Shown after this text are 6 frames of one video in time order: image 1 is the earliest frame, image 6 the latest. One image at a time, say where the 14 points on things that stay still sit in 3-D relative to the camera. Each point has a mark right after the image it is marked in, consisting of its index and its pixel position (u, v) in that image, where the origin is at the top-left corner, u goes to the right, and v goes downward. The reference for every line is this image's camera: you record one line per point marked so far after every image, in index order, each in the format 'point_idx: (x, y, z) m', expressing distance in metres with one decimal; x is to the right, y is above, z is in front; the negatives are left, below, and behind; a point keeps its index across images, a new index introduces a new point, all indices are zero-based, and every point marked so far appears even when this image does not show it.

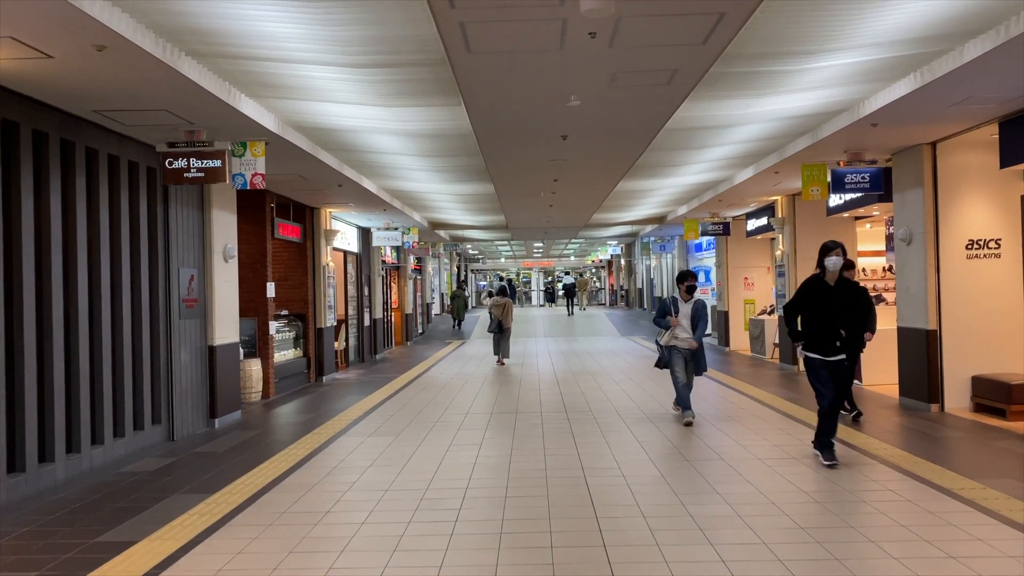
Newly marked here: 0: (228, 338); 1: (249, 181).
0: (-2.7, -0.5, +7.5) m
1: (-1.9, +0.8, +5.7) m
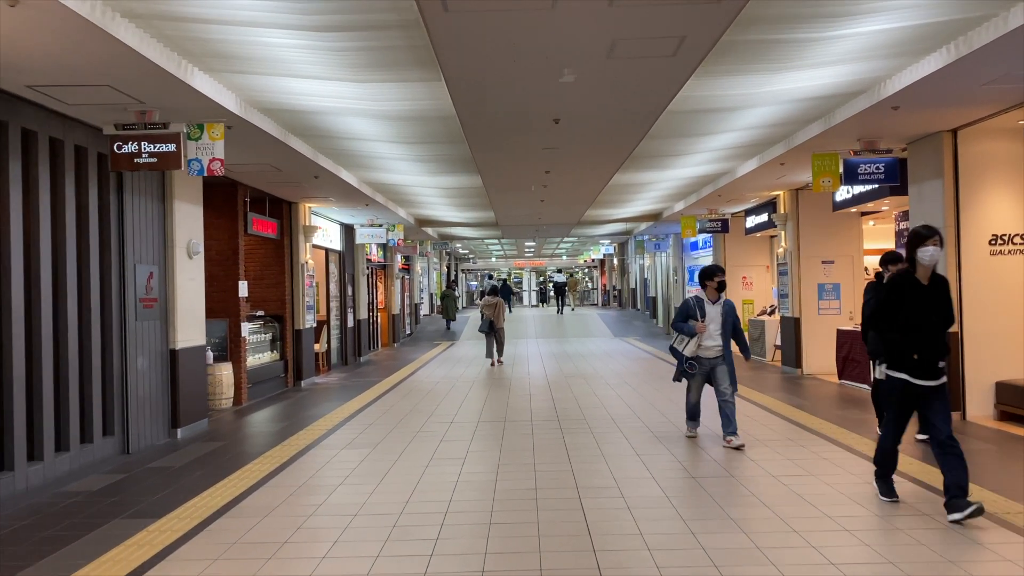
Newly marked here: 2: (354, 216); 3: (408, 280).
0: (-2.8, -0.5, +7.0) m
1: (-2.0, +0.8, +5.1) m
2: (-2.3, +1.1, +11.9) m
3: (-2.6, +0.2, +19.8) m
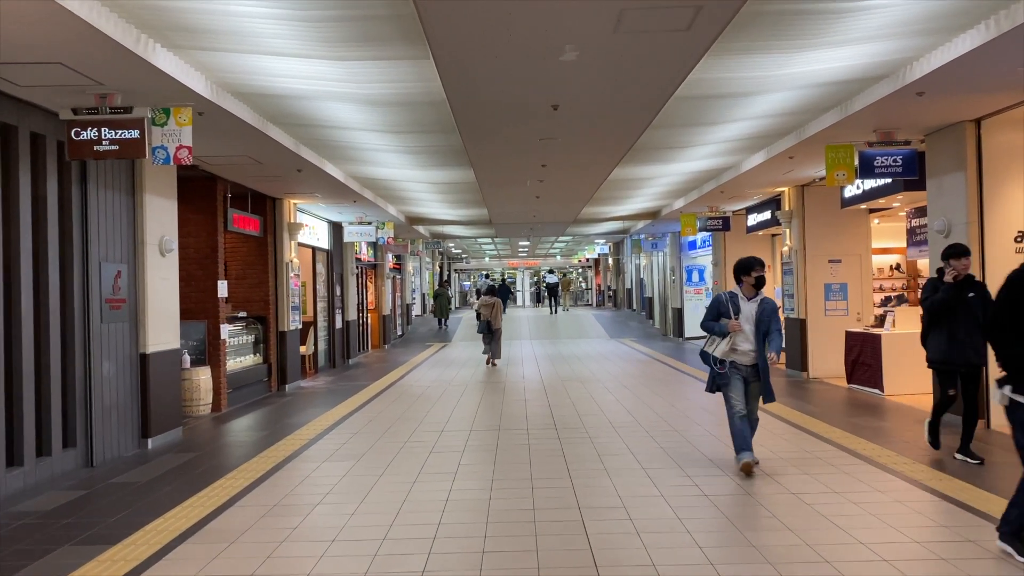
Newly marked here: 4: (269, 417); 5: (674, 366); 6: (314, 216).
0: (-2.8, -0.5, +6.5) m
1: (-2.0, +0.8, +4.7) m
2: (-2.4, +1.1, +11.4) m
3: (-2.7, +0.2, +19.4) m
4: (-2.4, -1.3, +8.1) m
5: (+2.6, -1.2, +12.7) m
6: (-2.9, +1.0, +11.5) m
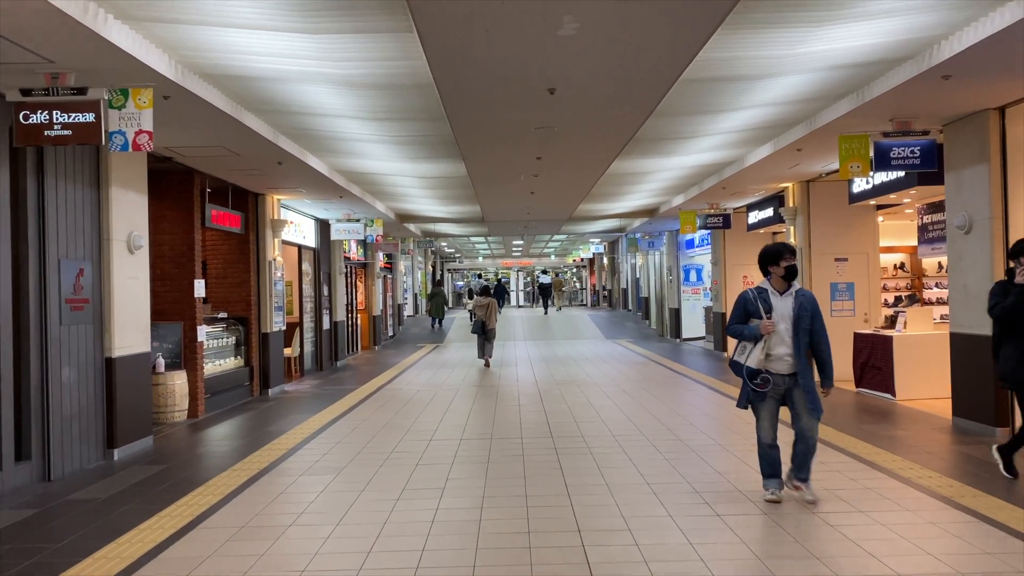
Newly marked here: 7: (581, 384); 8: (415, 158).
0: (-2.9, -0.5, +6.1) m
1: (-2.0, +0.8, +4.3) m
2: (-2.5, +1.1, +11.0) m
3: (-2.9, +0.2, +19.0) m
4: (-2.5, -1.3, +7.7) m
5: (+2.5, -1.2, +12.3) m
6: (-2.9, +1.0, +11.1) m
7: (+0.9, -1.2, +10.4) m
8: (-0.9, +1.2, +7.3) m
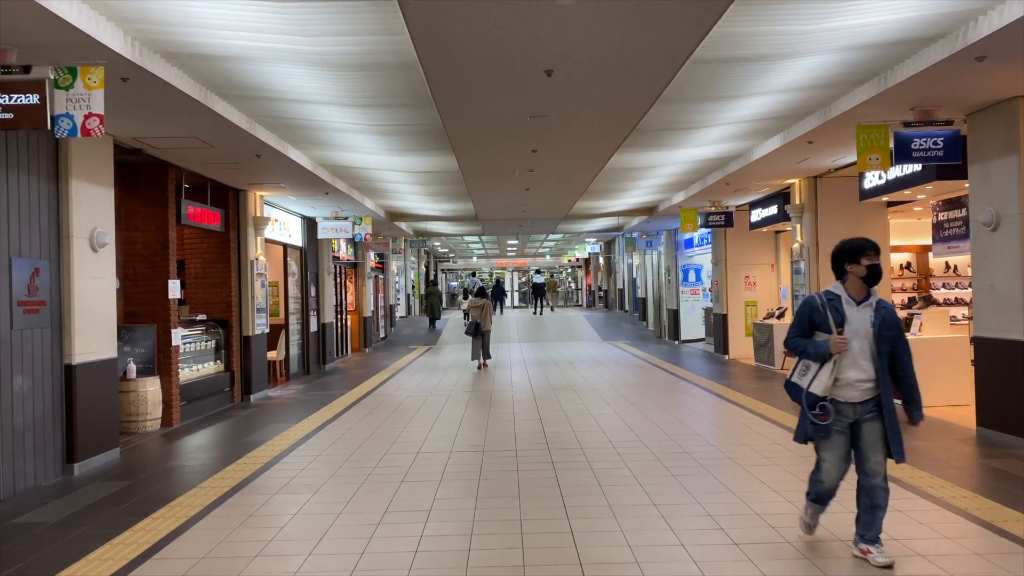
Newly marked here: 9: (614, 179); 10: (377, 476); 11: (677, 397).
0: (-2.9, -0.5, +5.7) m
1: (-2.1, +0.8, +3.8) m
2: (-2.6, +1.1, +10.6) m
3: (-3.0, +0.2, +18.5) m
4: (-2.6, -1.3, +7.2) m
5: (+2.4, -1.2, +11.9) m
6: (-3.0, +1.0, +10.7) m
7: (+0.8, -1.3, +10.0) m
8: (-0.9, +1.2, +6.9) m
9: (+1.1, +1.2, +8.8) m
10: (-0.8, -1.2, +5.0) m
11: (+1.9, -1.2, +9.1) m
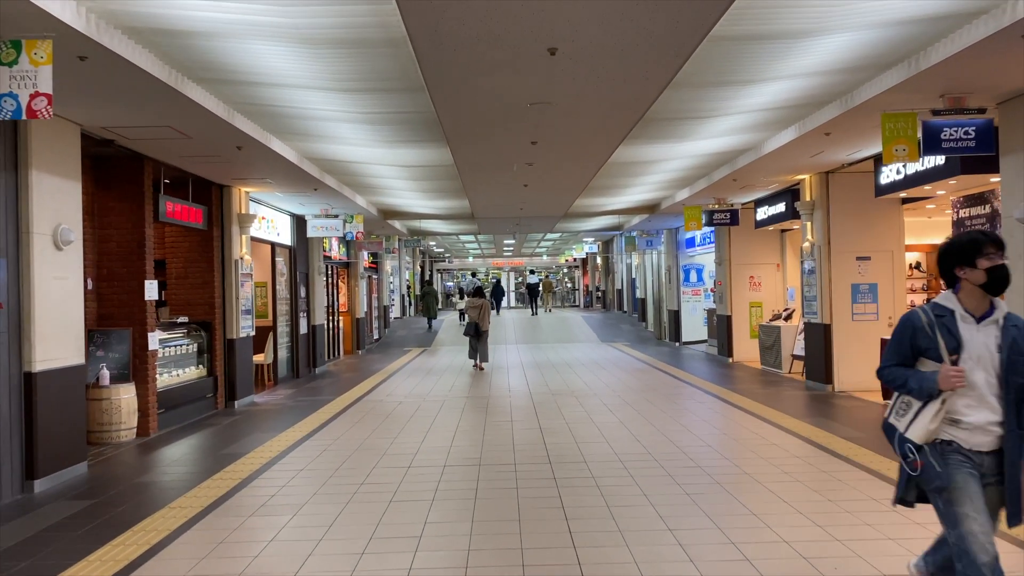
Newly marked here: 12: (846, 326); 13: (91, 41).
0: (-2.9, -0.5, +5.2) m
1: (-2.1, +0.8, +3.4) m
2: (-2.6, +1.0, +10.1) m
3: (-3.1, +0.2, +18.1) m
4: (-2.6, -1.3, +6.8) m
5: (+2.4, -1.3, +11.5) m
6: (-3.1, +1.0, +10.2) m
7: (+0.8, -1.3, +9.6) m
8: (-1.0, +1.2, +6.4) m
9: (+1.1, +1.2, +8.4) m
10: (-0.9, -1.2, +4.6) m
11: (+1.8, -1.3, +8.7) m
12: (+3.5, -0.4, +8.4) m
13: (-1.9, +1.1, +3.5) m
